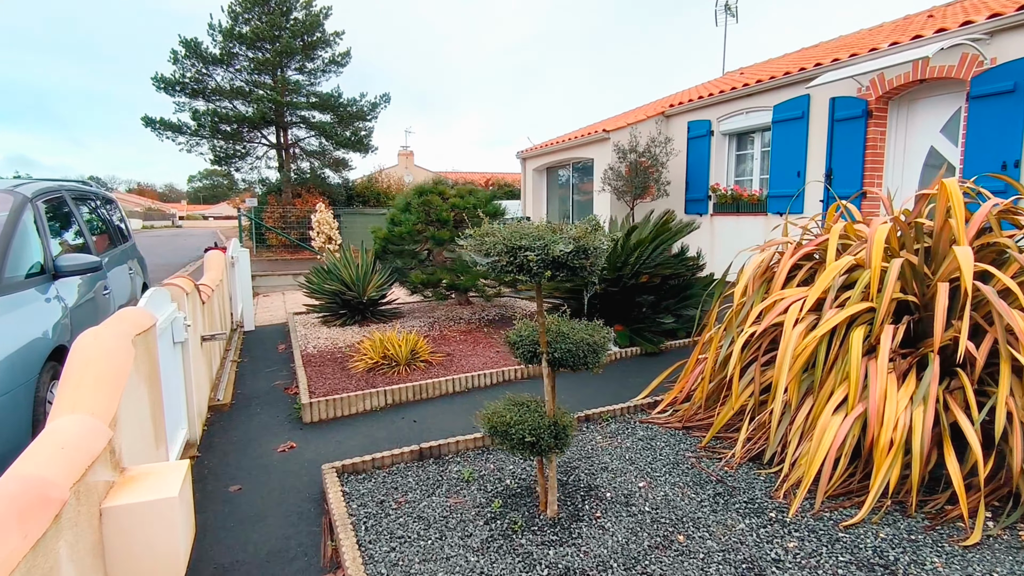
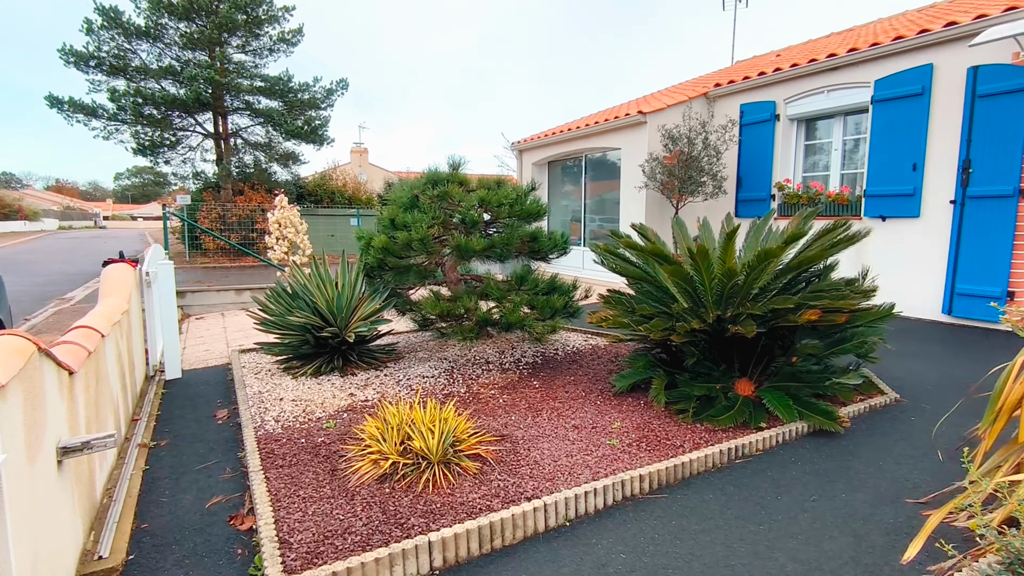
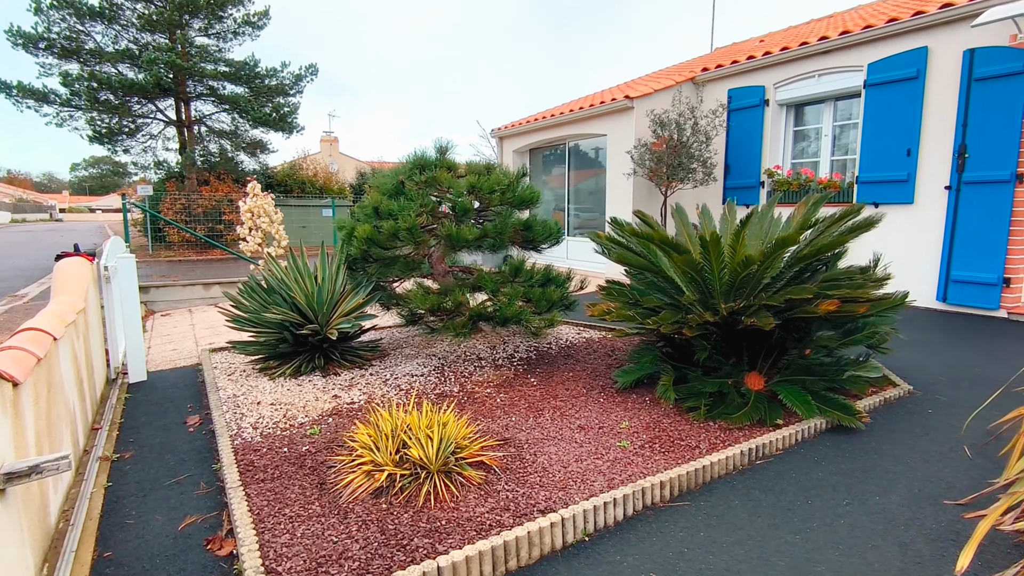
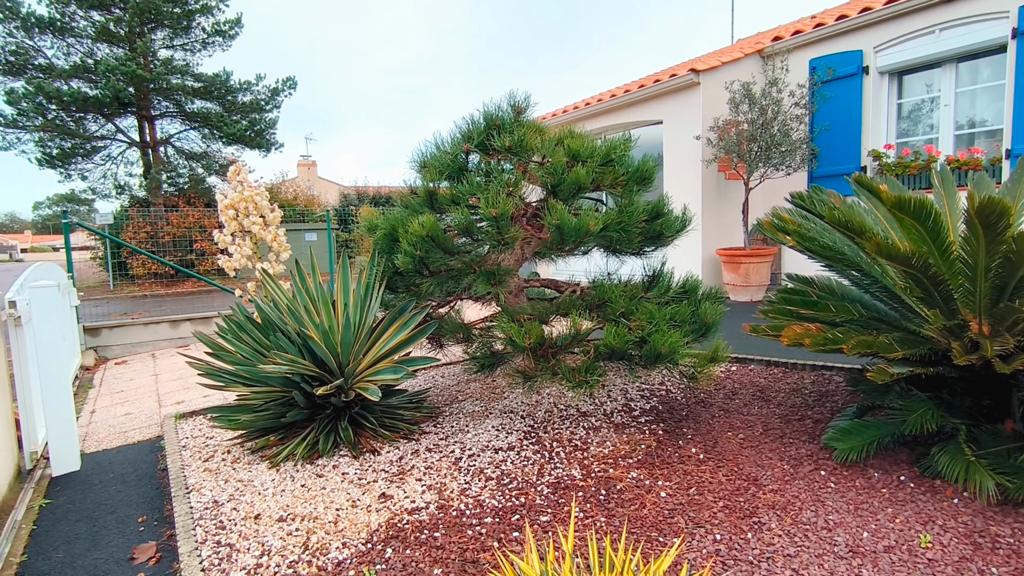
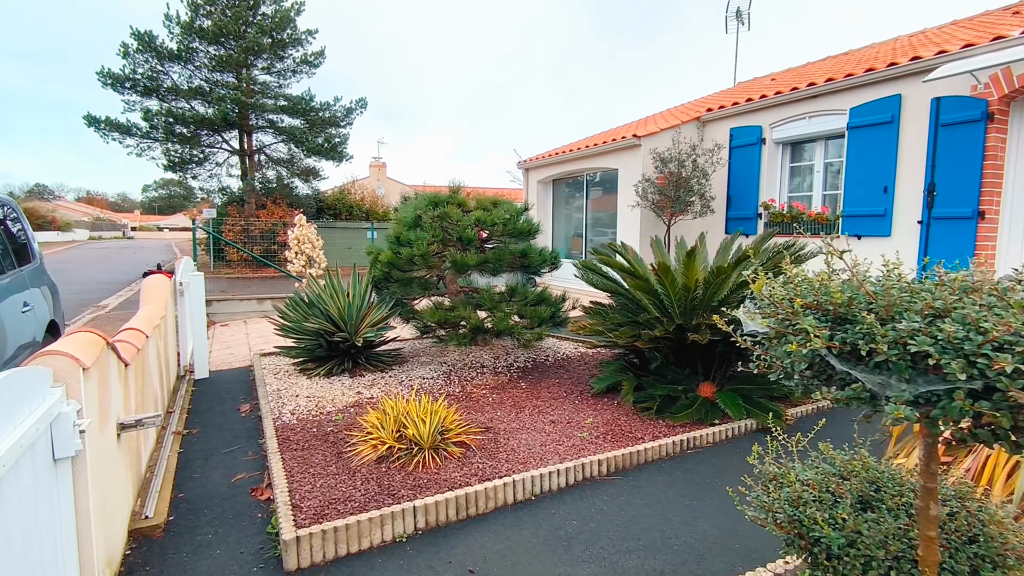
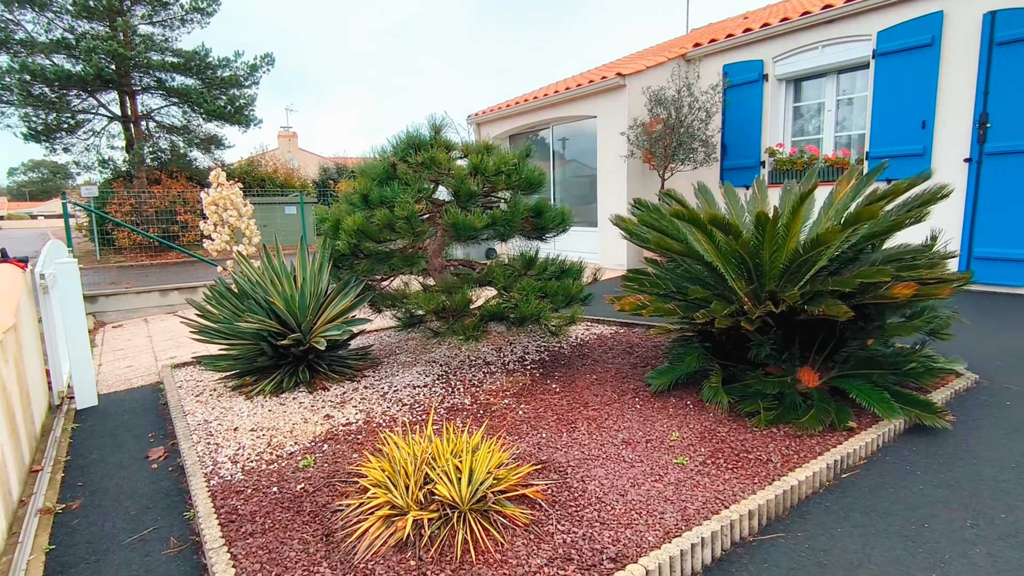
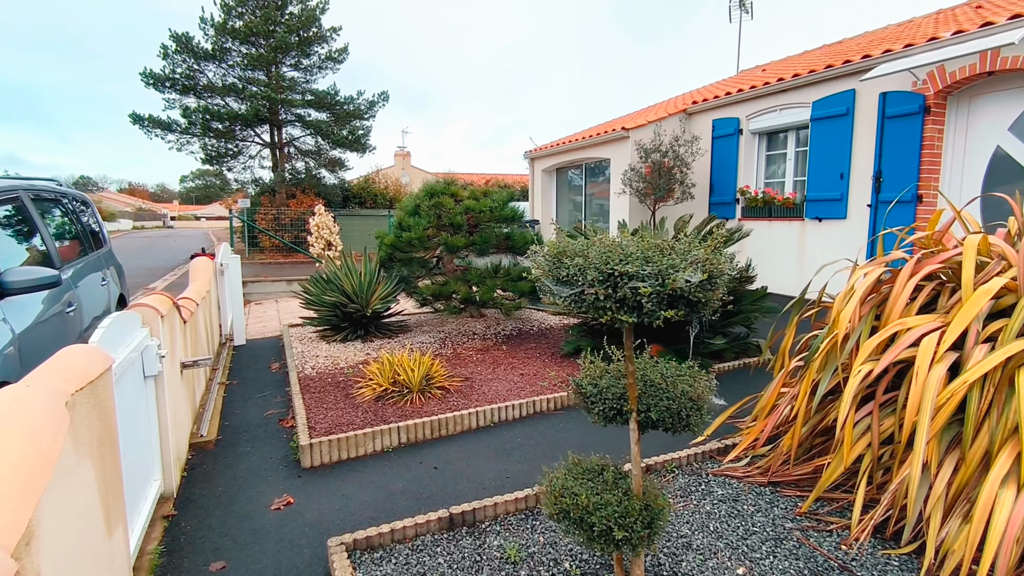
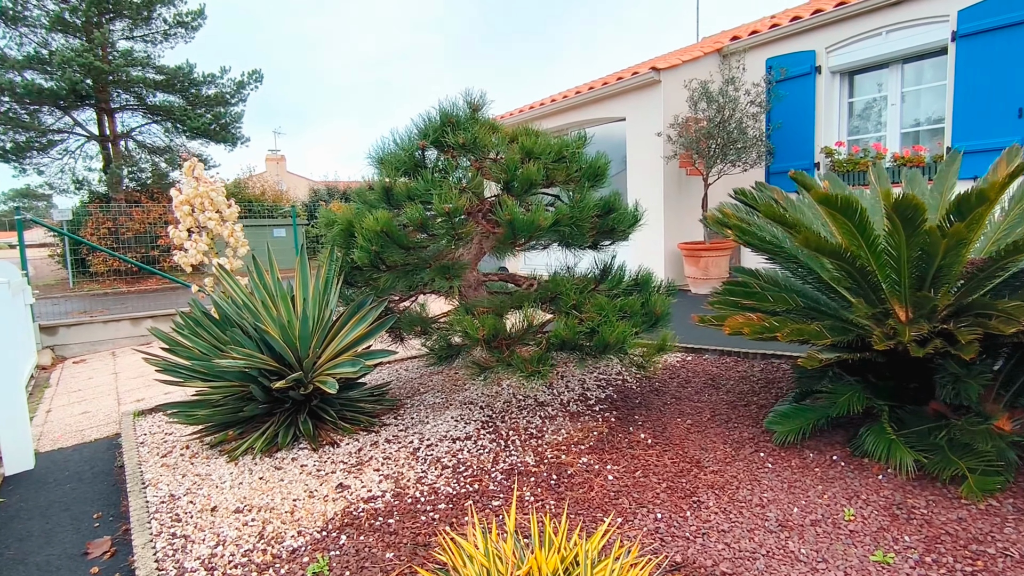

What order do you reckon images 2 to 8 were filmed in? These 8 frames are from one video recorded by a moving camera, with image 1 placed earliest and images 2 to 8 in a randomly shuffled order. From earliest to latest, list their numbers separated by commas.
7, 5, 2, 3, 6, 8, 4
